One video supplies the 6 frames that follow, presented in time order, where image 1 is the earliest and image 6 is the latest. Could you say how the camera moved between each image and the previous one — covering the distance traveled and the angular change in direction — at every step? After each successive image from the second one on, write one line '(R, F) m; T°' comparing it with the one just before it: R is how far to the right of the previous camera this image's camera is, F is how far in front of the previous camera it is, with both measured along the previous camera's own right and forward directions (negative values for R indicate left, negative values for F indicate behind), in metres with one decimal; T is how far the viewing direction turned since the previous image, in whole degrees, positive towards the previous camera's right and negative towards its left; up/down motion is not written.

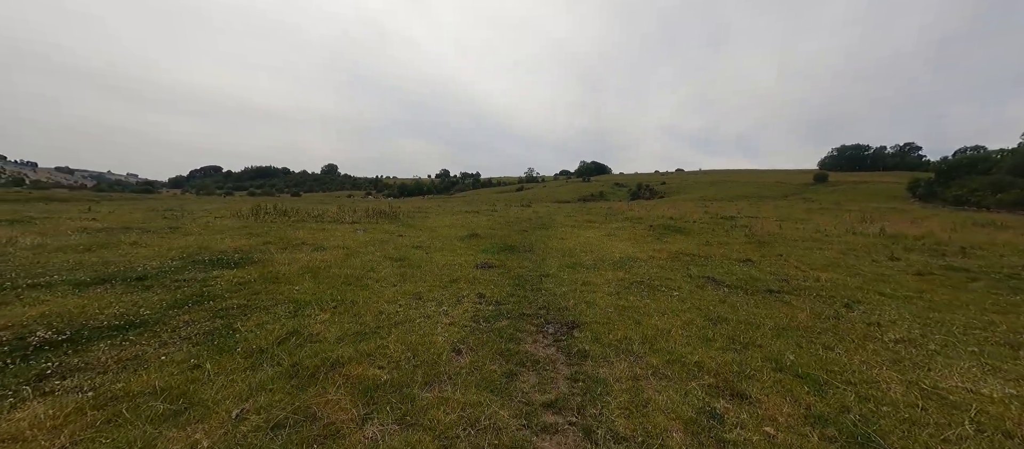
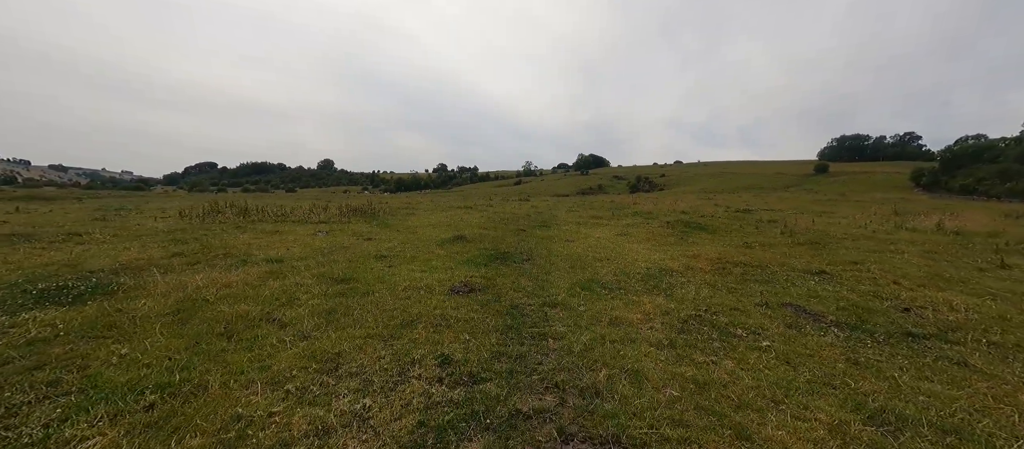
(+0.2, +3.9) m; 0°
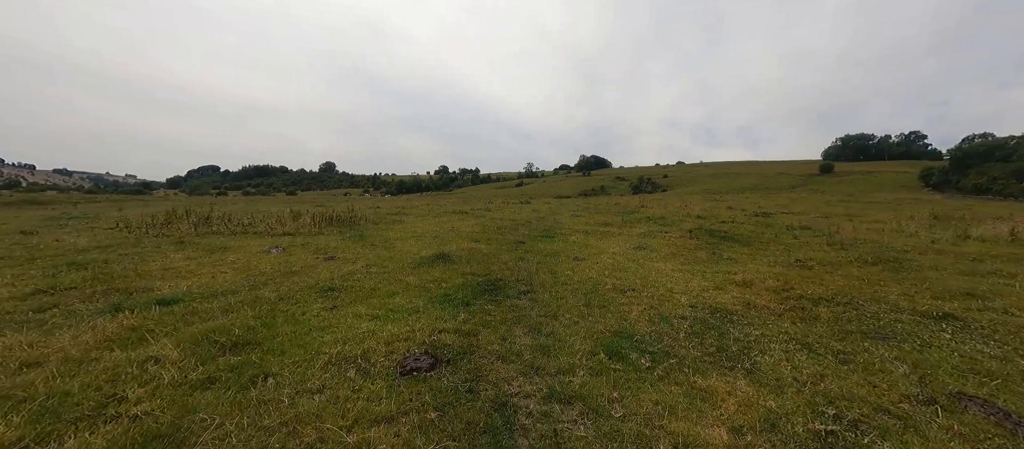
(+0.2, +3.3) m; 0°
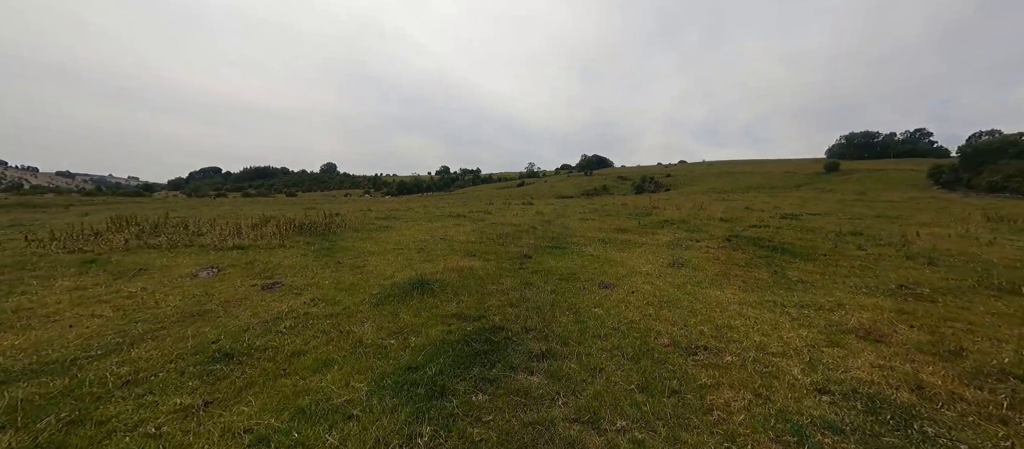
(-0.1, +3.5) m; 0°
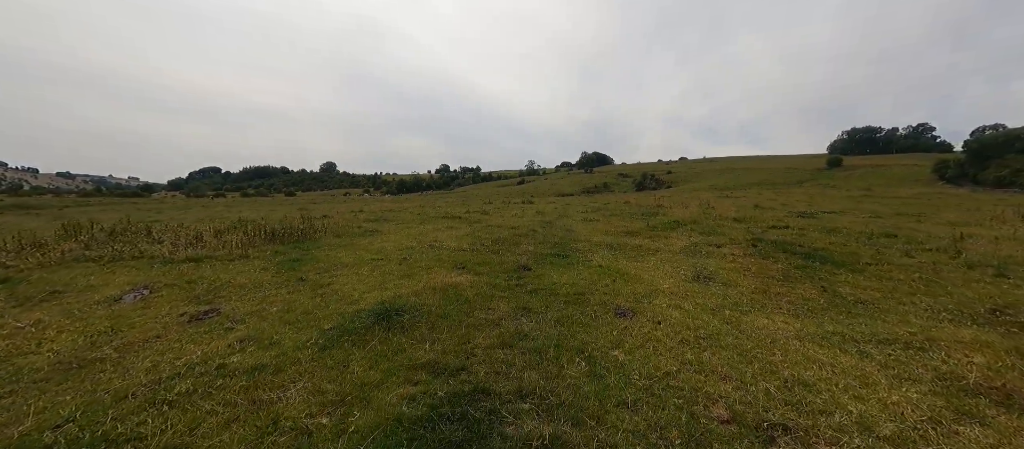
(+0.2, +2.1) m; 0°
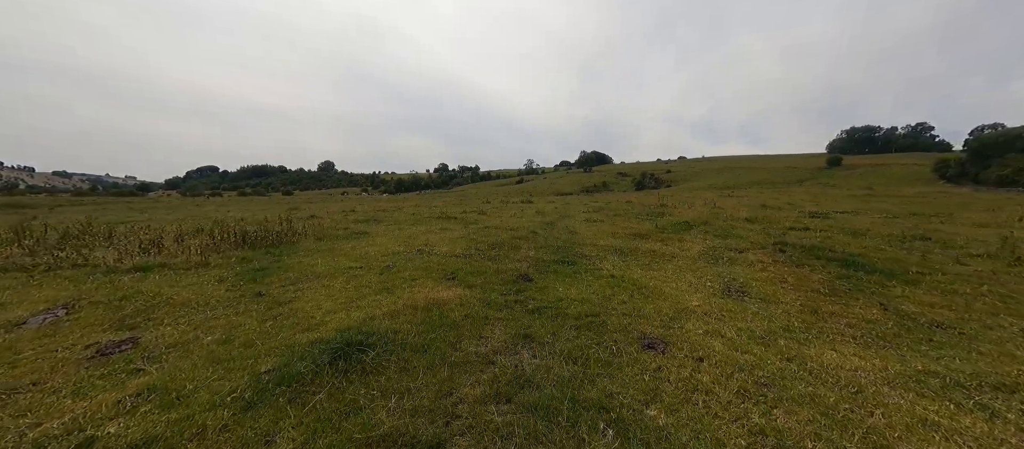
(0.0, +1.7) m; 0°
